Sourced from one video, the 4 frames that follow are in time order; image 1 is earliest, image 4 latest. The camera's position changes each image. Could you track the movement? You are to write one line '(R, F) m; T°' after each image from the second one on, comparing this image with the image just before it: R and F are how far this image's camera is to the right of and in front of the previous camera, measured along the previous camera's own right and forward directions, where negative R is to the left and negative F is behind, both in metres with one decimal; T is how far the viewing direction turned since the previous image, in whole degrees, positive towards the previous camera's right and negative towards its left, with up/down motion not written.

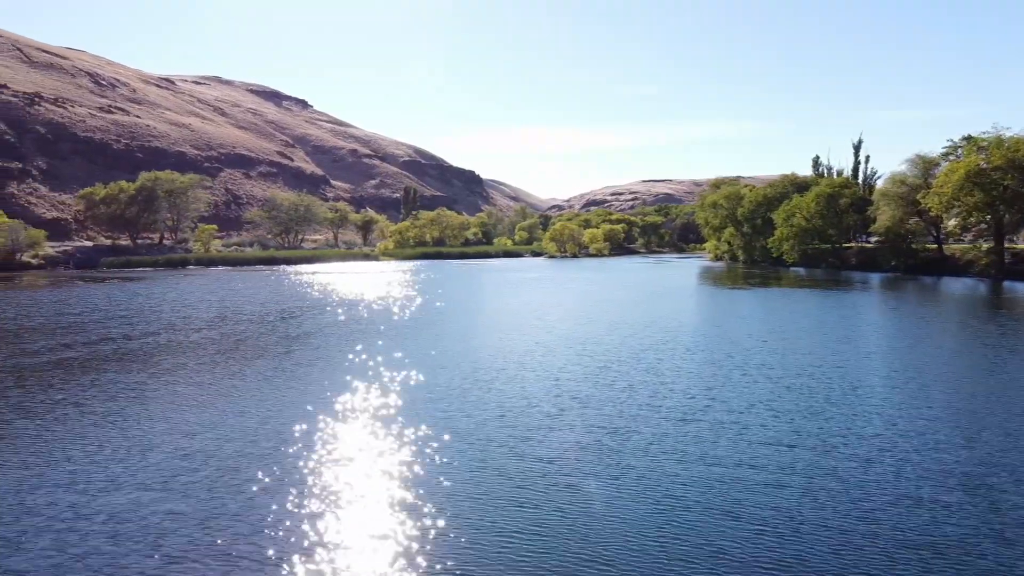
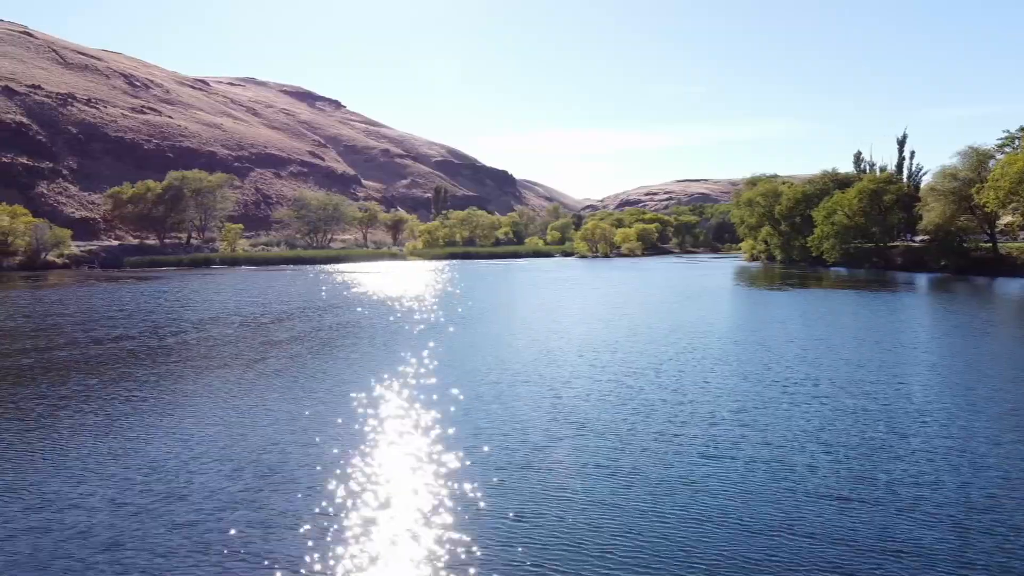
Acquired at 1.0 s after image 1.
(+1.0, +3.2) m; -3°
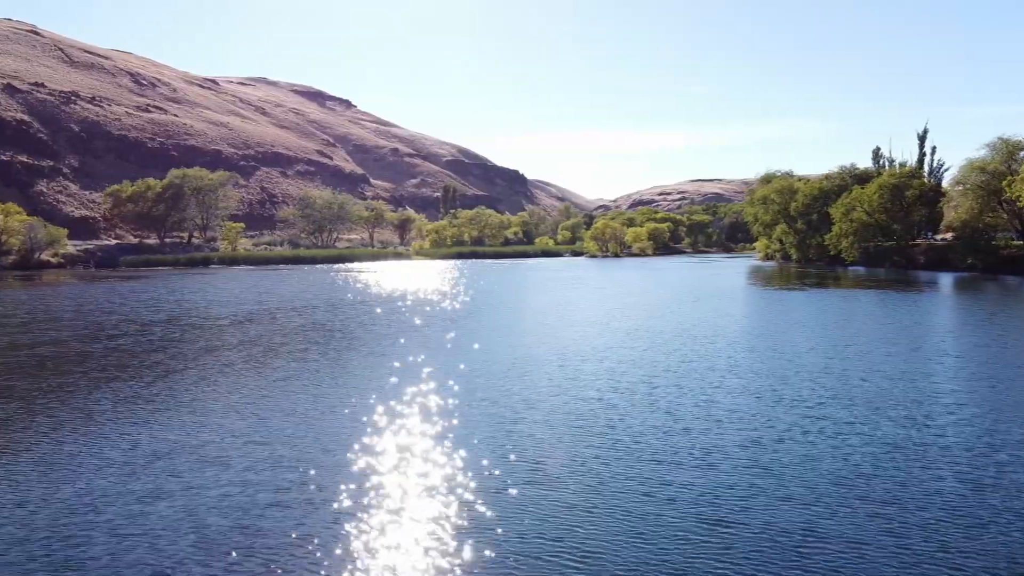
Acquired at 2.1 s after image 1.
(+1.1, +3.5) m; -1°
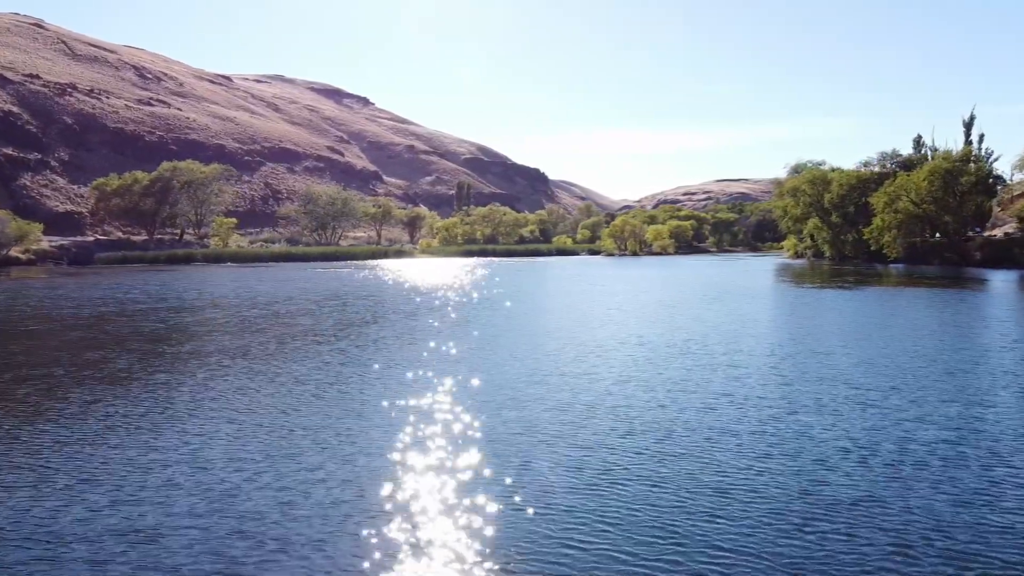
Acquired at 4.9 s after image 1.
(+2.5, +9.1) m; -2°
